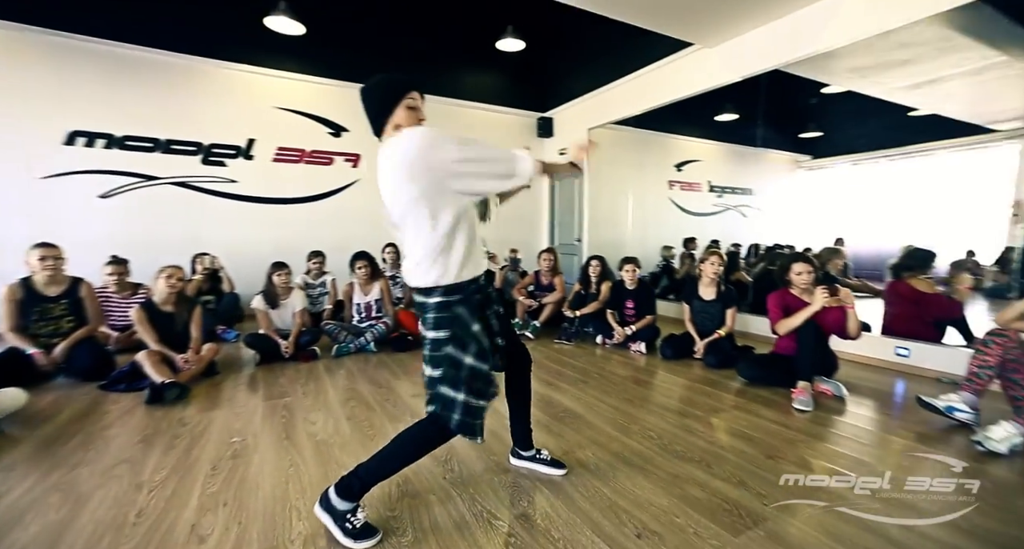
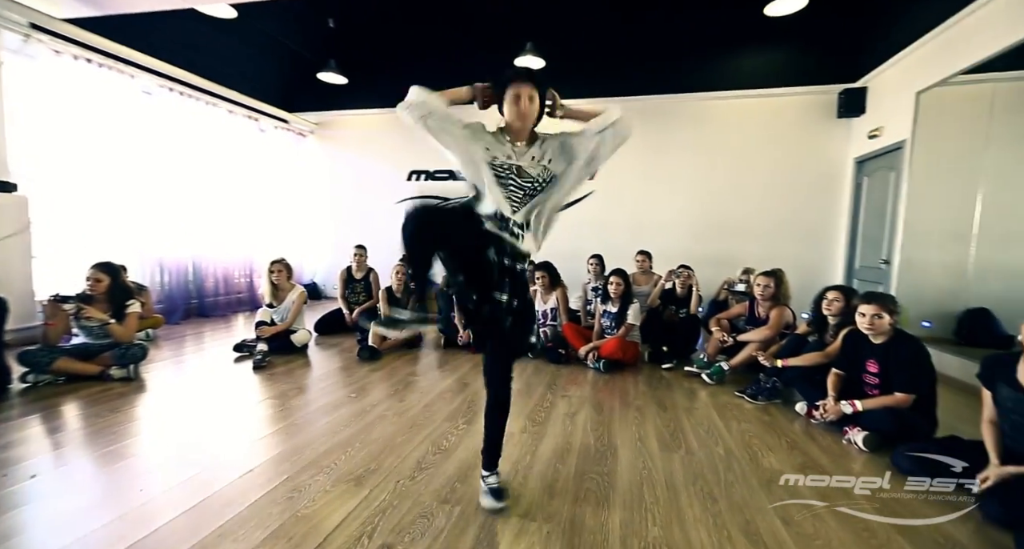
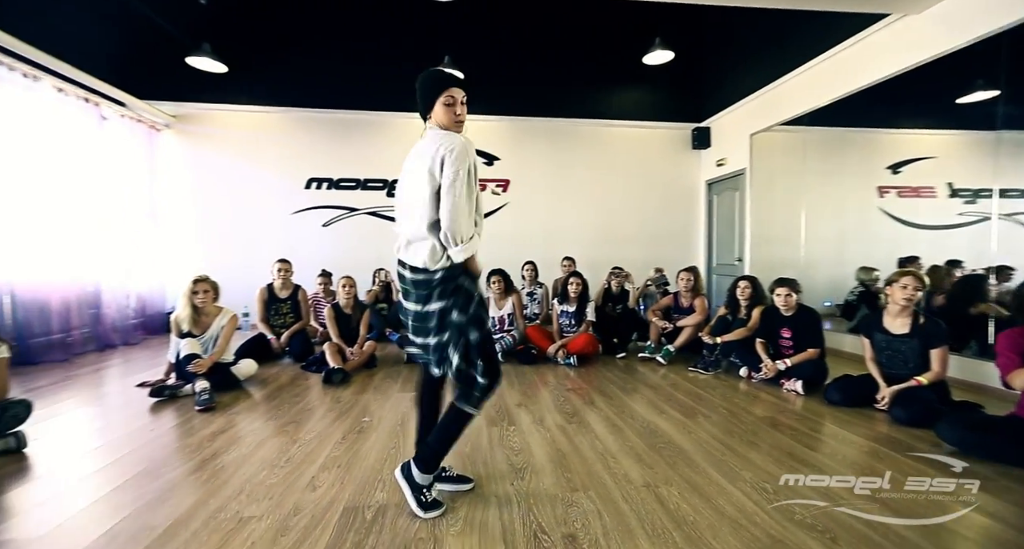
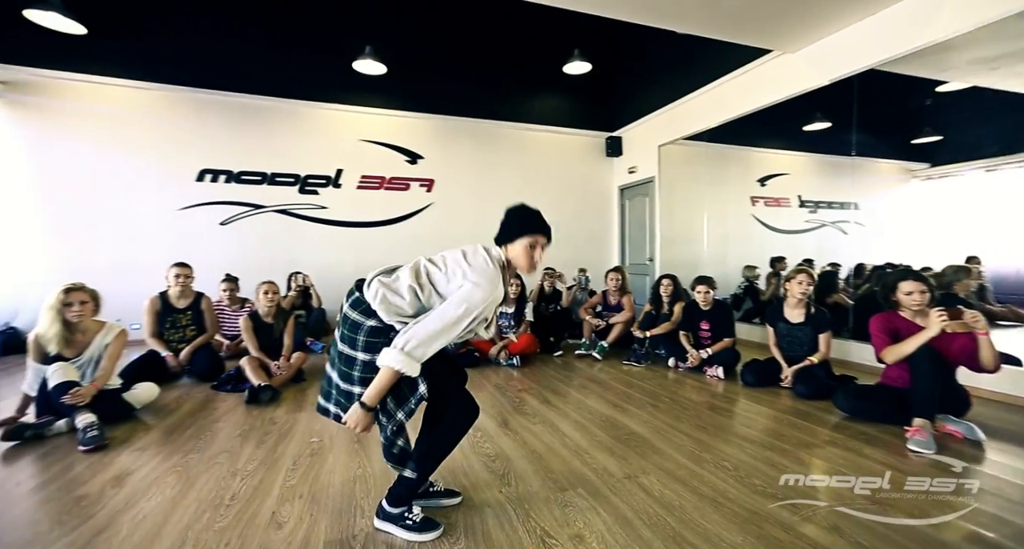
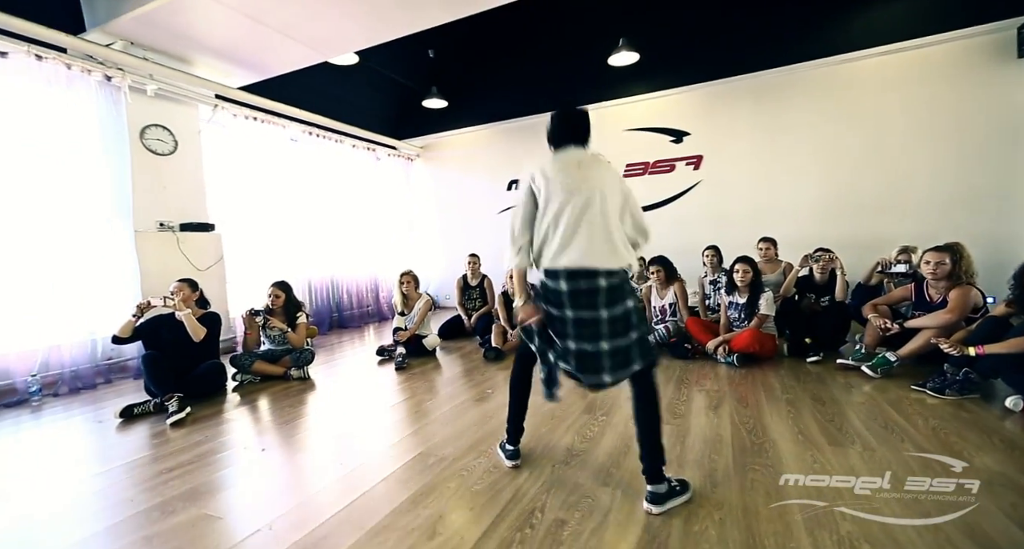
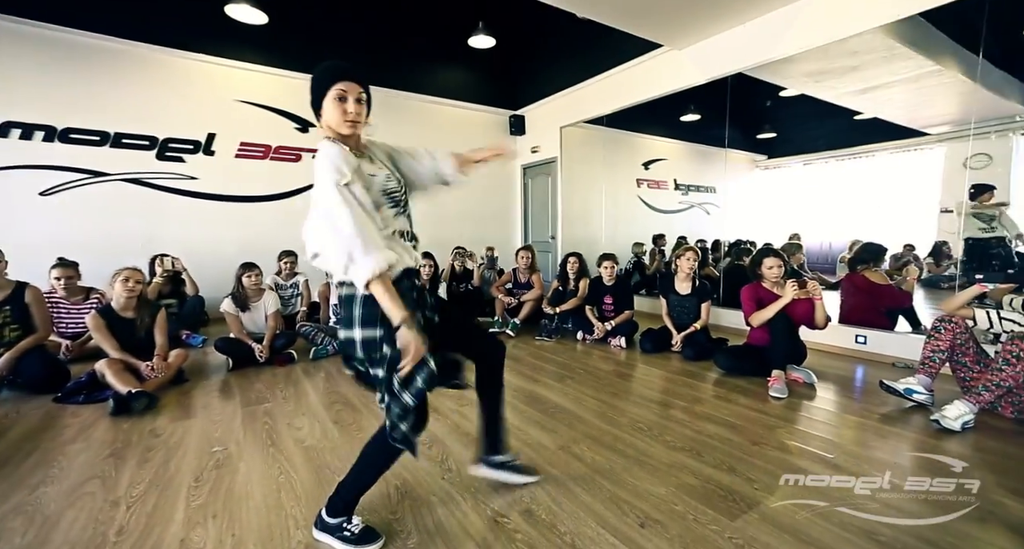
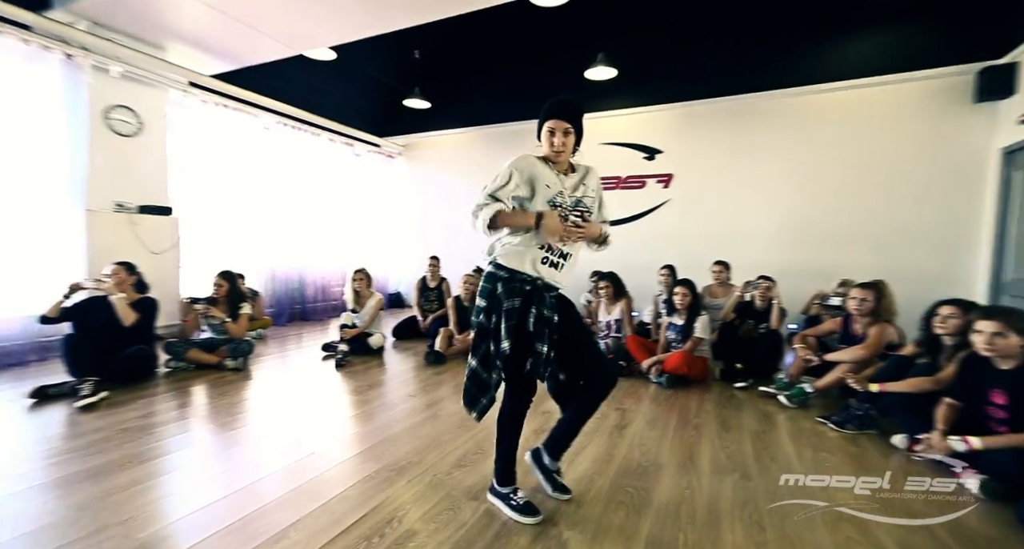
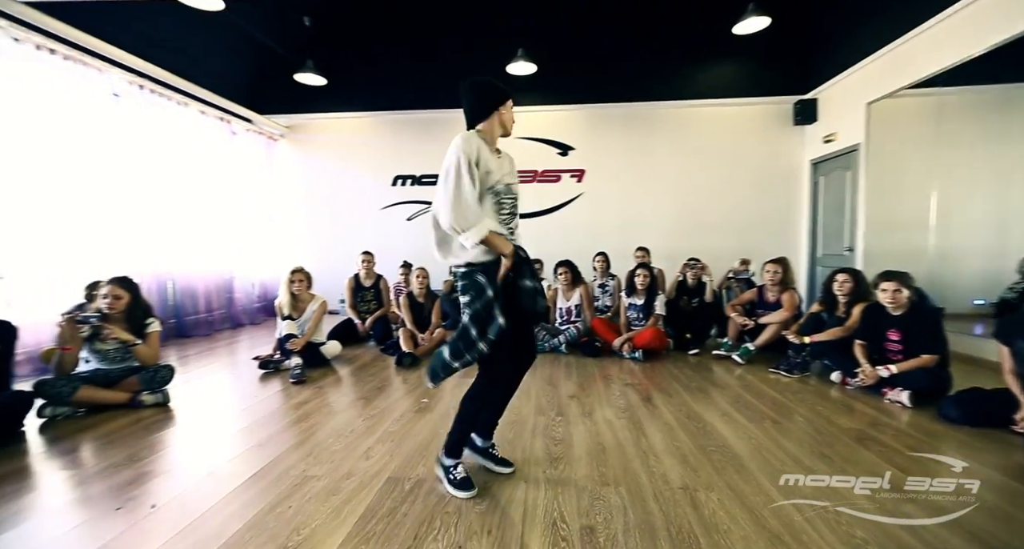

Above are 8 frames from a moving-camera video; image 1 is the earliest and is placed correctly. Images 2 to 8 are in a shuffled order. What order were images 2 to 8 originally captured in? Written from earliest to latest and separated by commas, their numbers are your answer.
6, 4, 3, 8, 5, 7, 2
